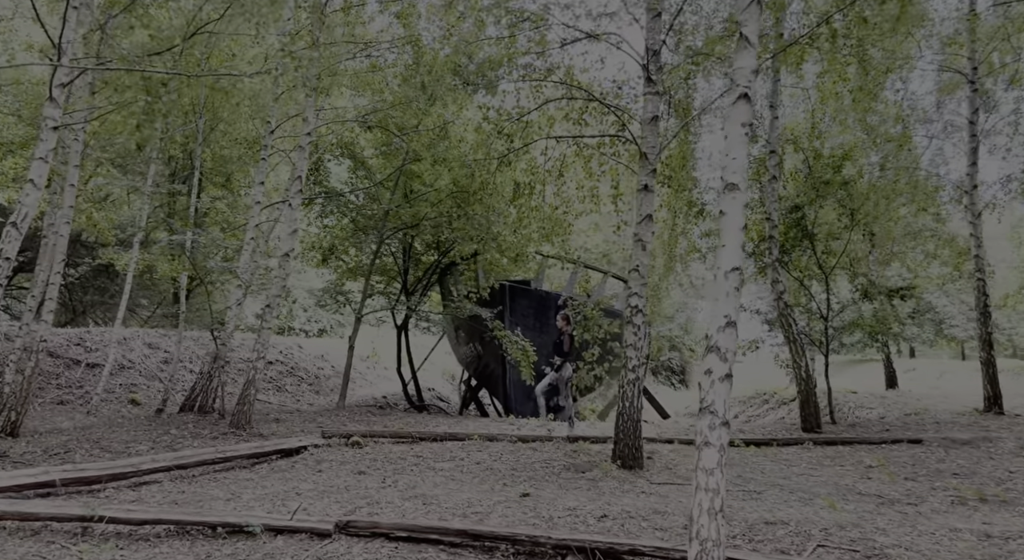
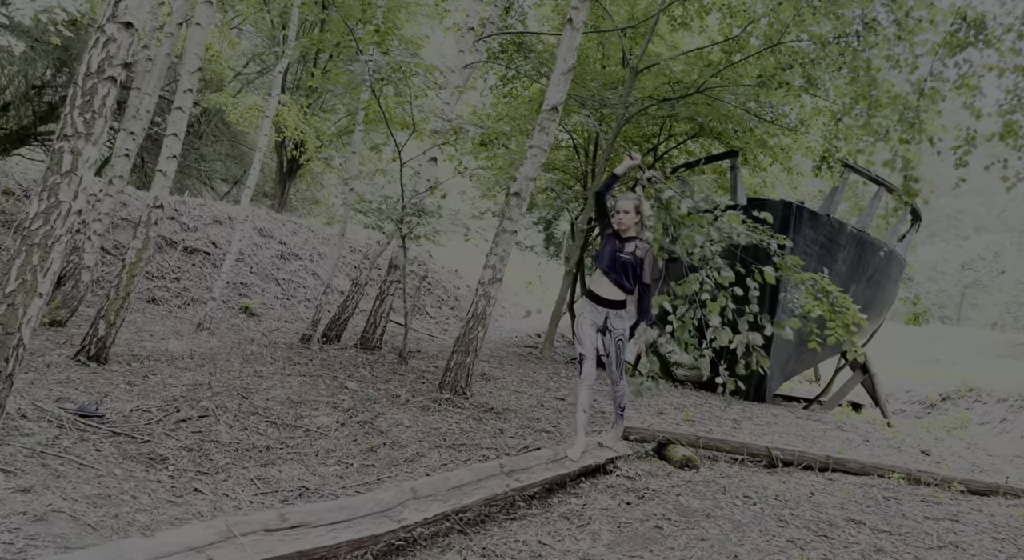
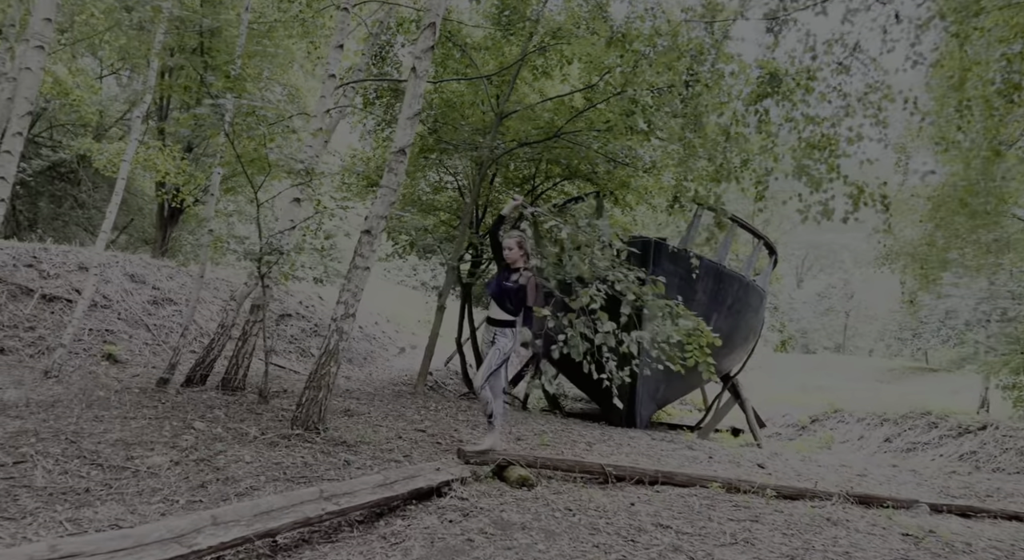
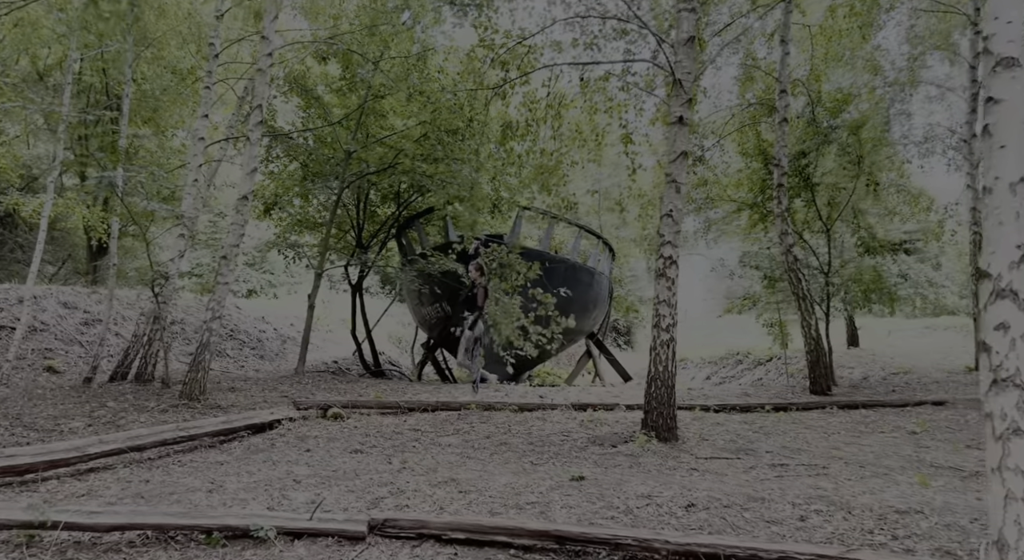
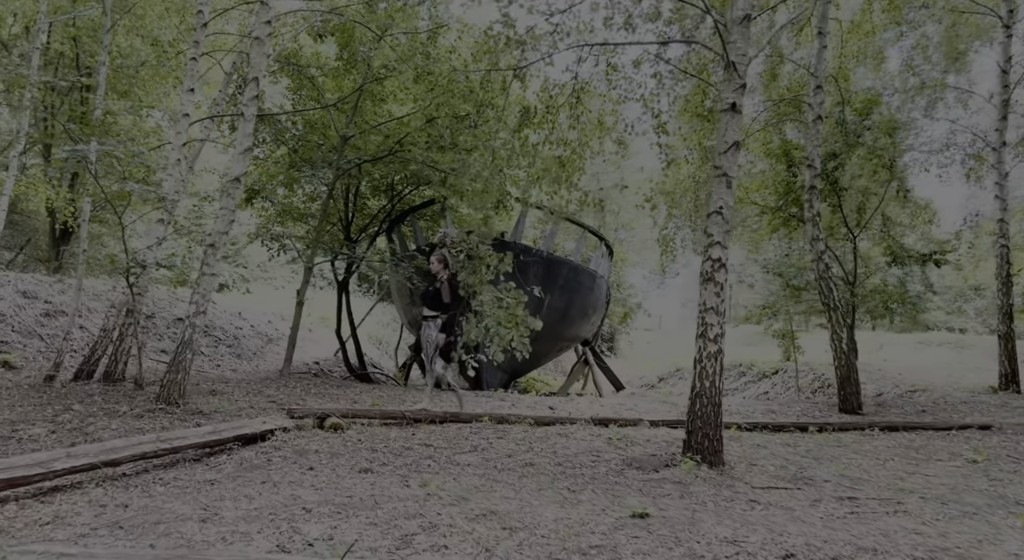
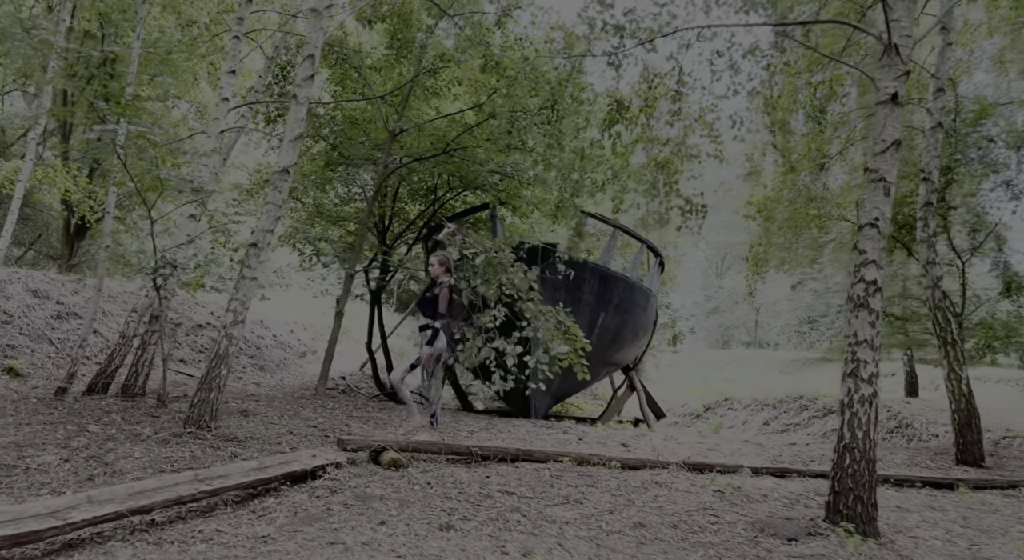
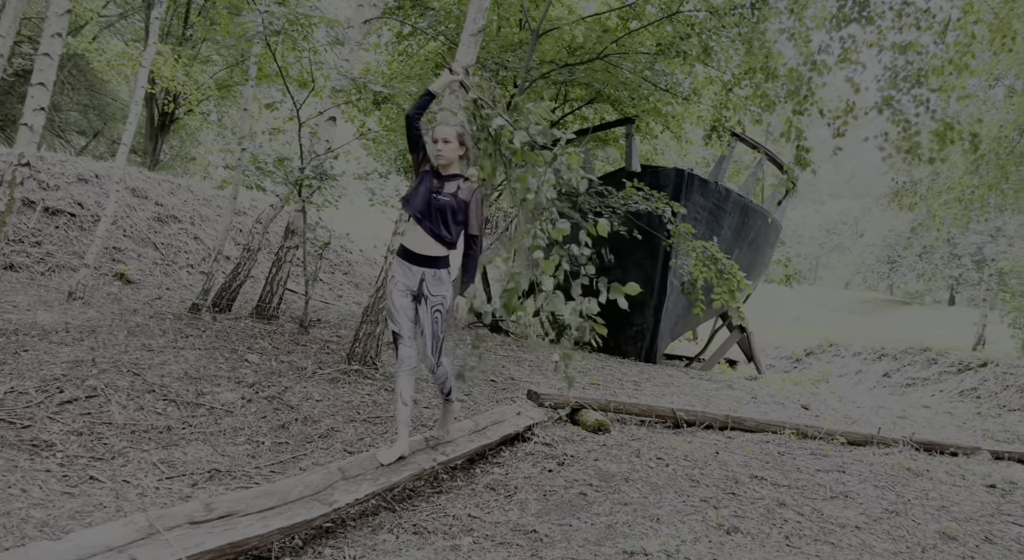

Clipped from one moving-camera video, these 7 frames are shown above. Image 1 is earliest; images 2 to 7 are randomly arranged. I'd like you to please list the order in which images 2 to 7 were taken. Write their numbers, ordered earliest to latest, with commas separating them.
4, 5, 6, 3, 2, 7
